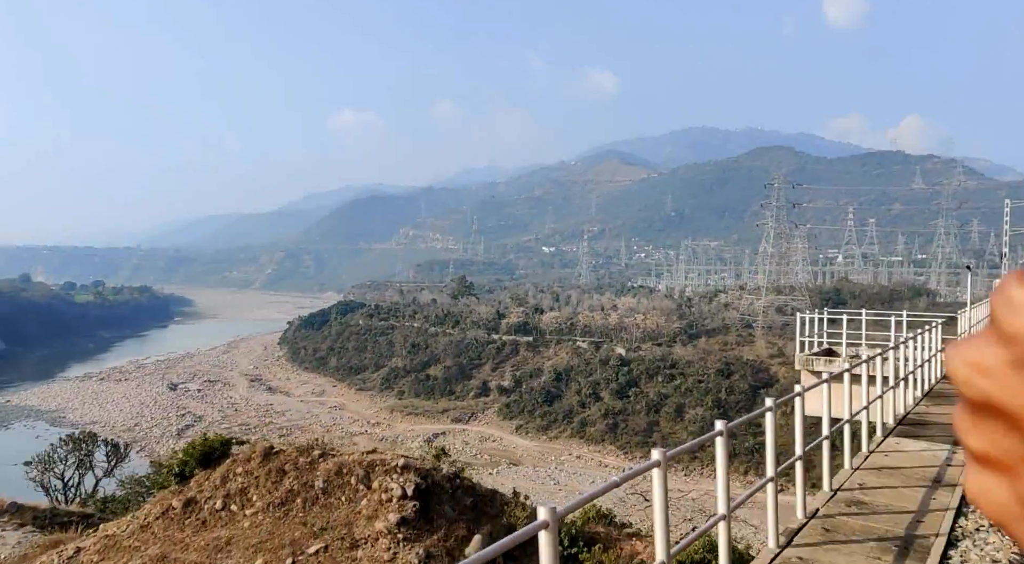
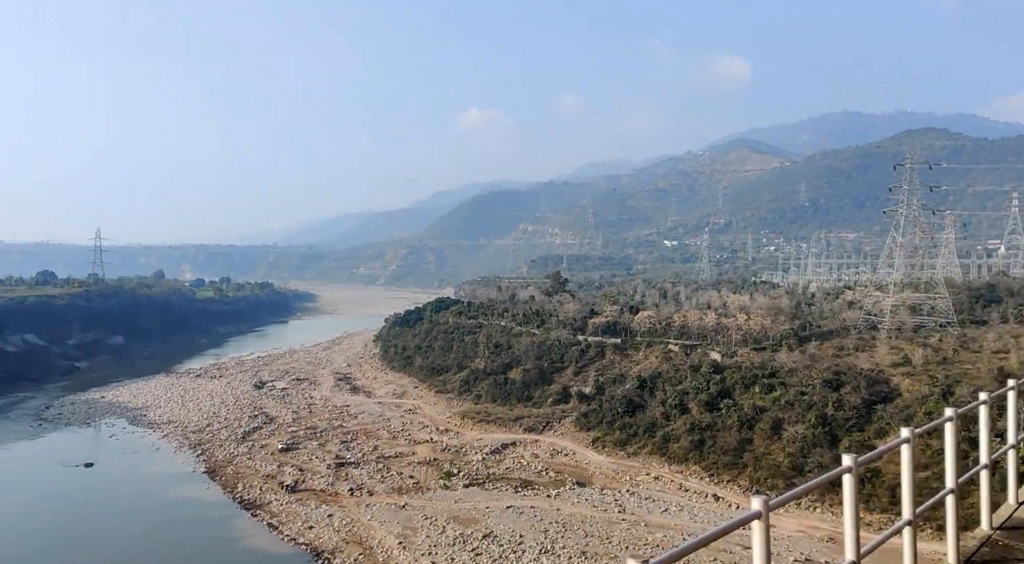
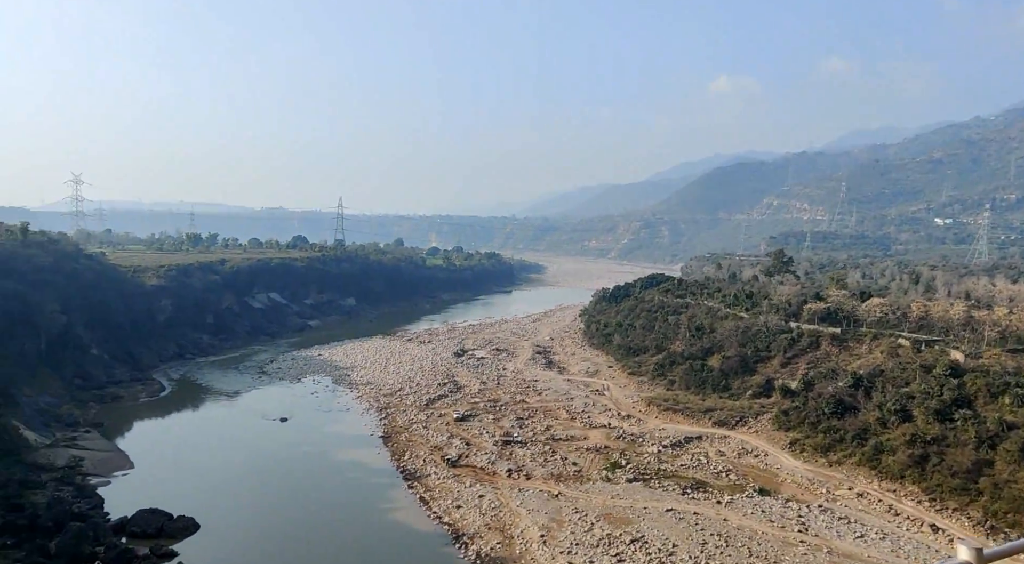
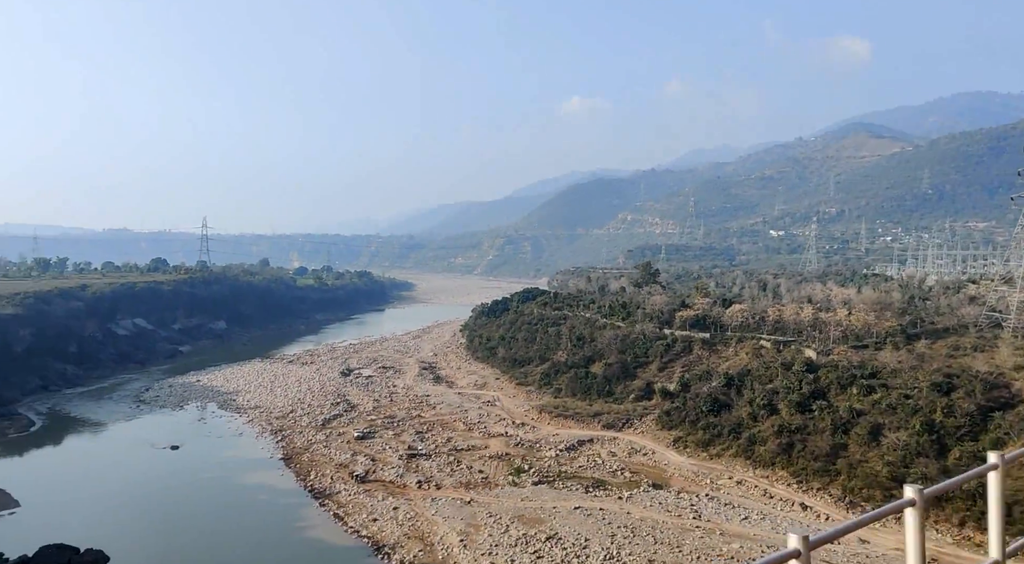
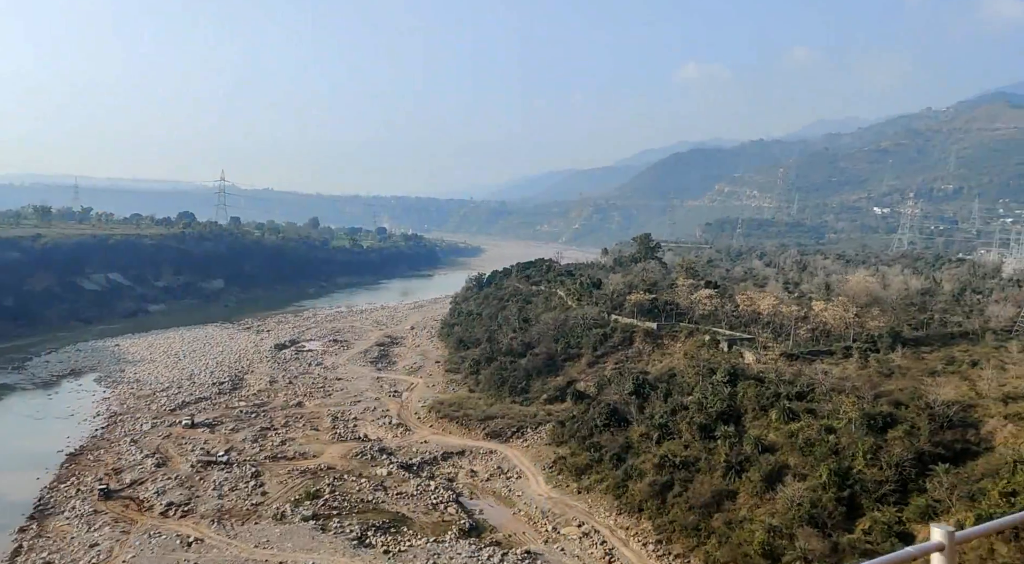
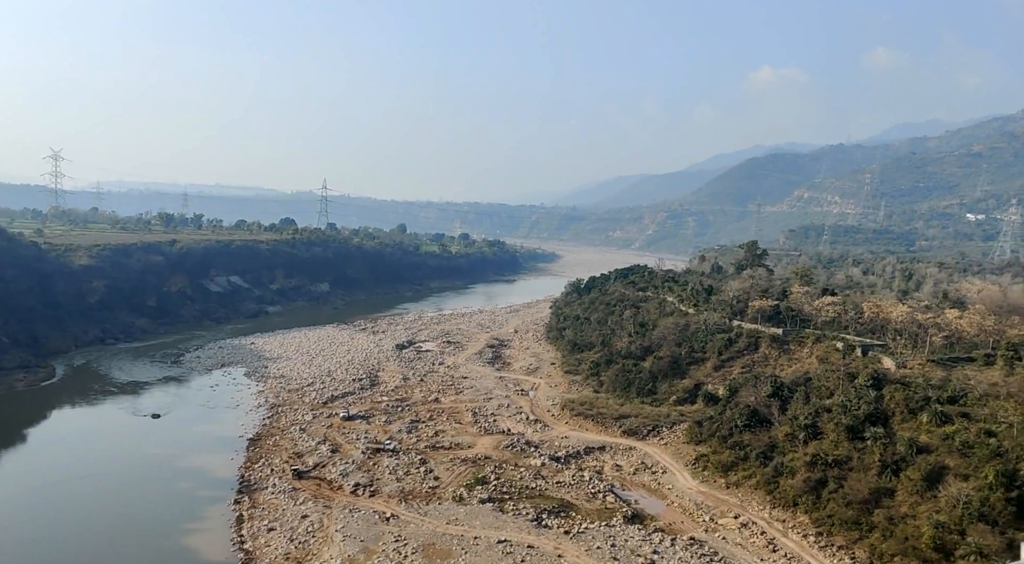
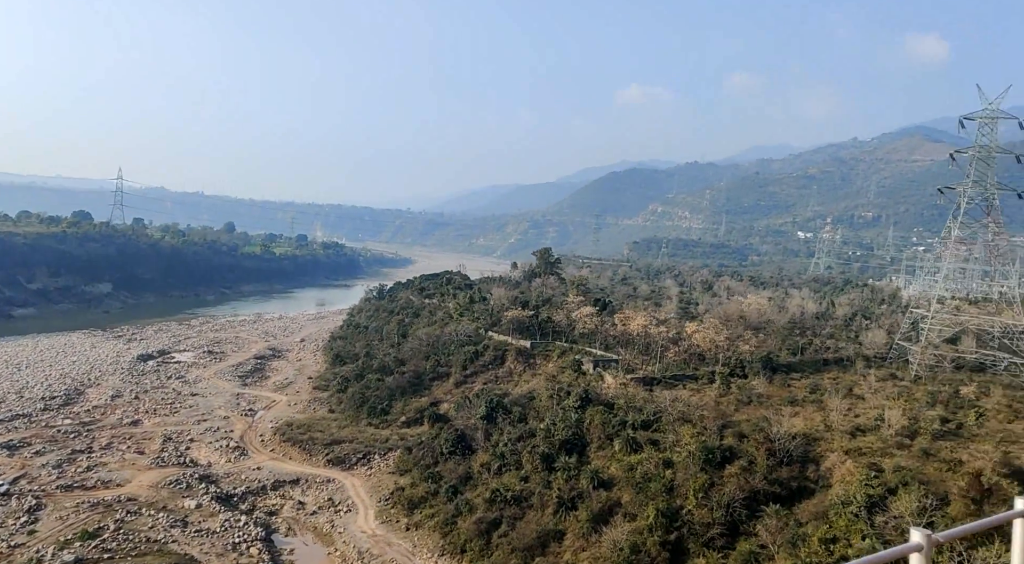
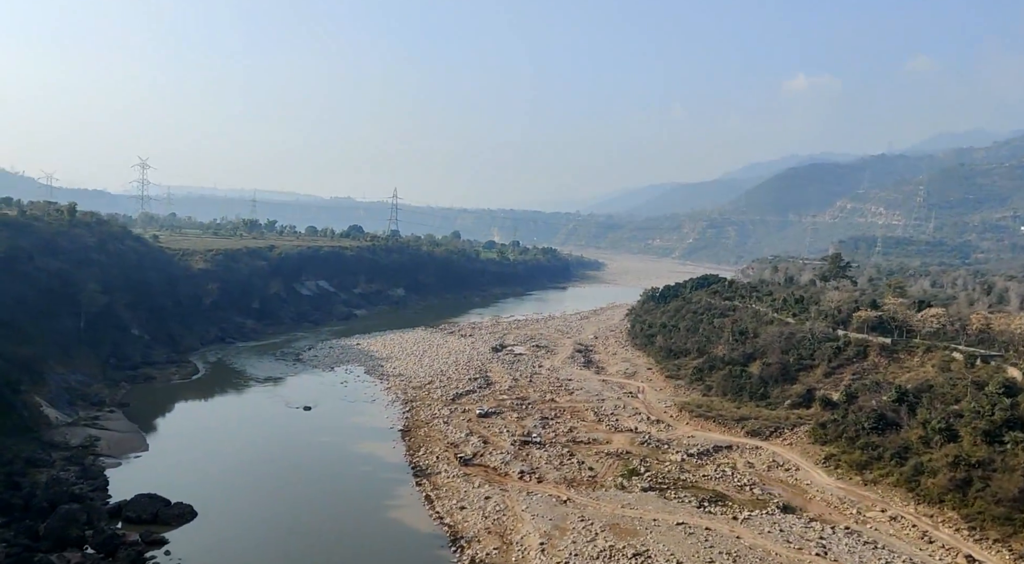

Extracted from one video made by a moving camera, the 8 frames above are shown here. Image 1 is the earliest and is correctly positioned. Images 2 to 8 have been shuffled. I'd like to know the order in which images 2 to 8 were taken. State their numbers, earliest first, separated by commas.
2, 4, 3, 8, 6, 5, 7
